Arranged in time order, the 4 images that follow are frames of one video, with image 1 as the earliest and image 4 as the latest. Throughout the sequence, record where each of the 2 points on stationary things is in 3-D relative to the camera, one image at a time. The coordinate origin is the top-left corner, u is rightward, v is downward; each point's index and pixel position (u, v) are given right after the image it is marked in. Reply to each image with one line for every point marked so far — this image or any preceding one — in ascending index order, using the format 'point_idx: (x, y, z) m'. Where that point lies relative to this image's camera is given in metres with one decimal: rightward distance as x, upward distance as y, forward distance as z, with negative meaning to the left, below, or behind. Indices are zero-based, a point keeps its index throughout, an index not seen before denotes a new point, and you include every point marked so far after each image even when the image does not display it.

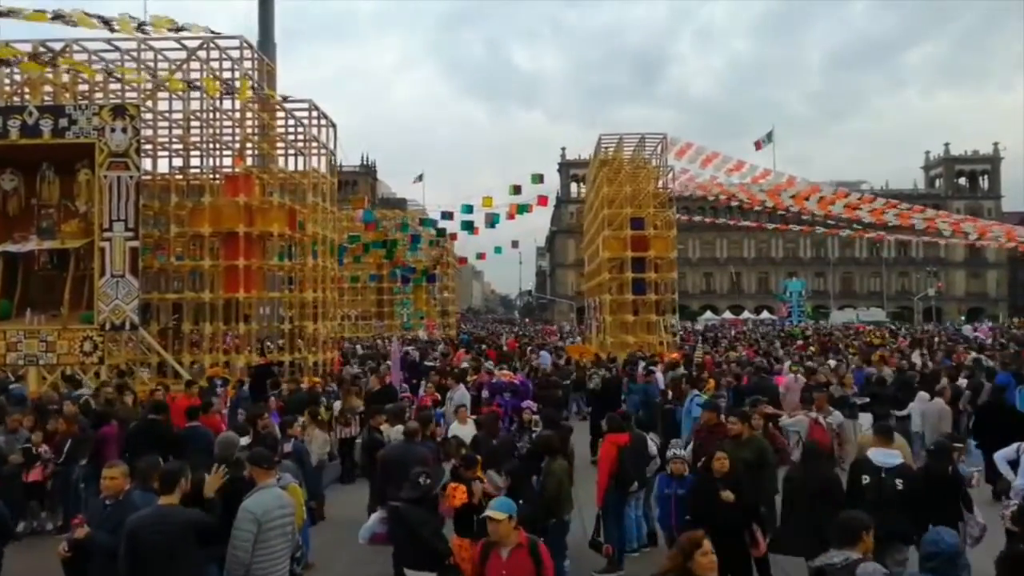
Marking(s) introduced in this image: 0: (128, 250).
0: (-7.8, +0.8, +18.9) m
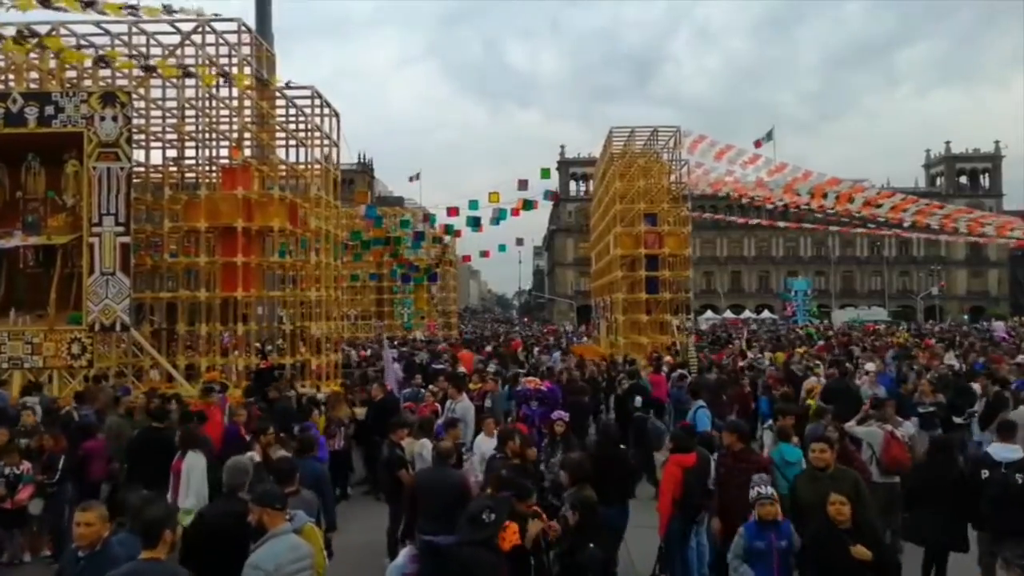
0: (-7.5, +0.8, +17.7) m
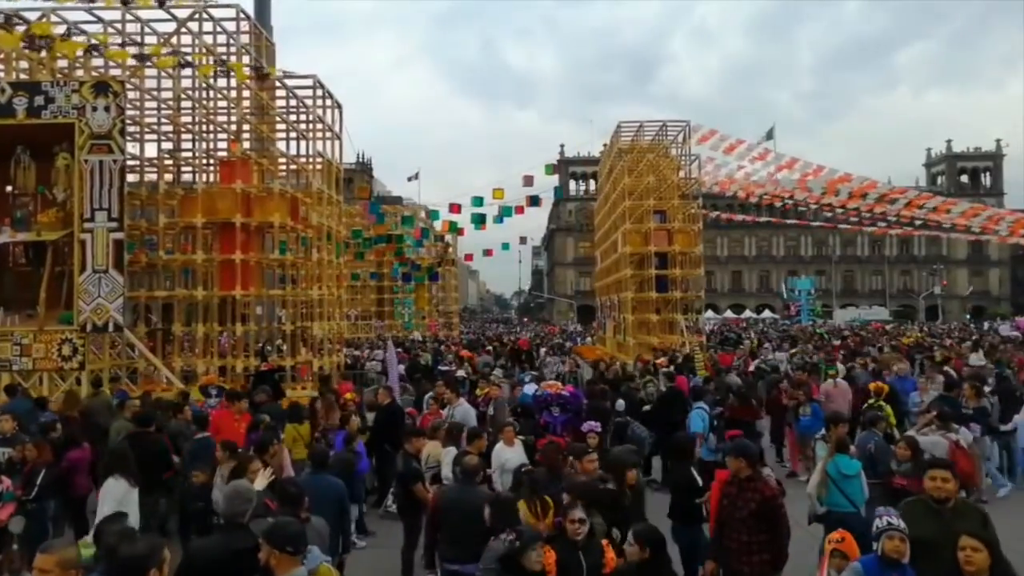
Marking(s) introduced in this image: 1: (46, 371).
0: (-7.3, +0.8, +16.9) m
1: (-8.4, -1.5, +16.8) m
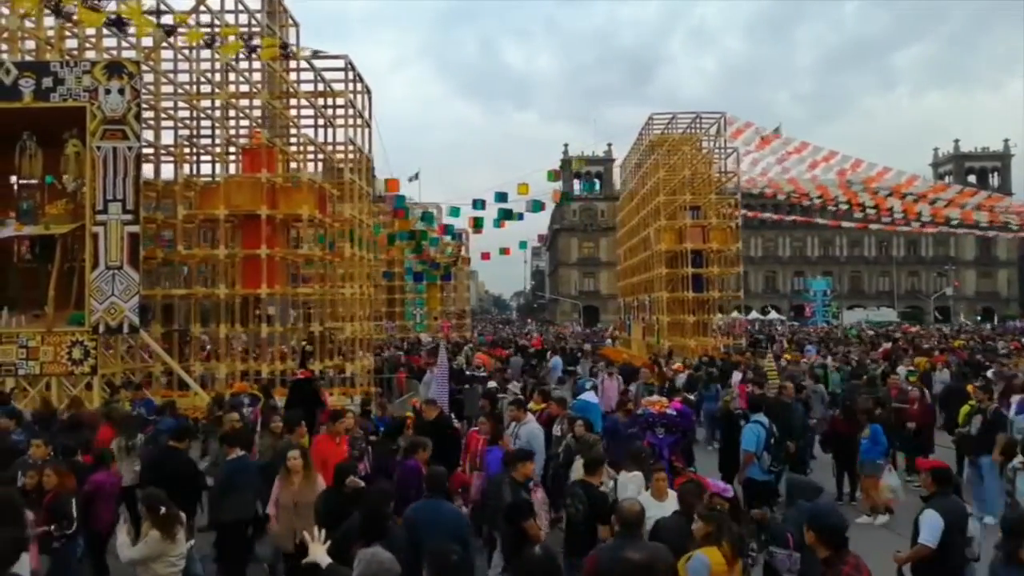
0: (-6.4, +0.9, +15.6) m
1: (-7.6, -1.5, +15.4) m
